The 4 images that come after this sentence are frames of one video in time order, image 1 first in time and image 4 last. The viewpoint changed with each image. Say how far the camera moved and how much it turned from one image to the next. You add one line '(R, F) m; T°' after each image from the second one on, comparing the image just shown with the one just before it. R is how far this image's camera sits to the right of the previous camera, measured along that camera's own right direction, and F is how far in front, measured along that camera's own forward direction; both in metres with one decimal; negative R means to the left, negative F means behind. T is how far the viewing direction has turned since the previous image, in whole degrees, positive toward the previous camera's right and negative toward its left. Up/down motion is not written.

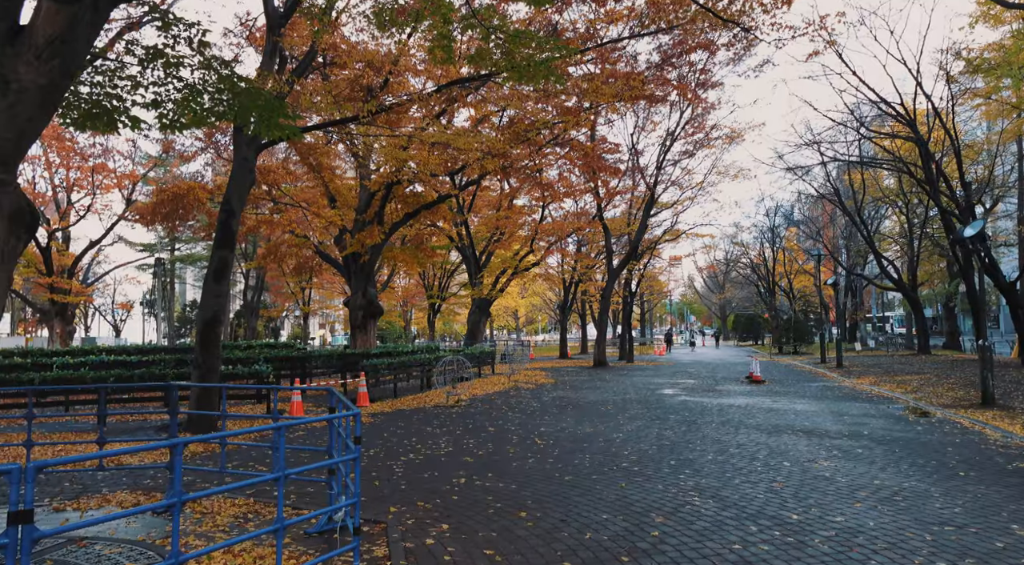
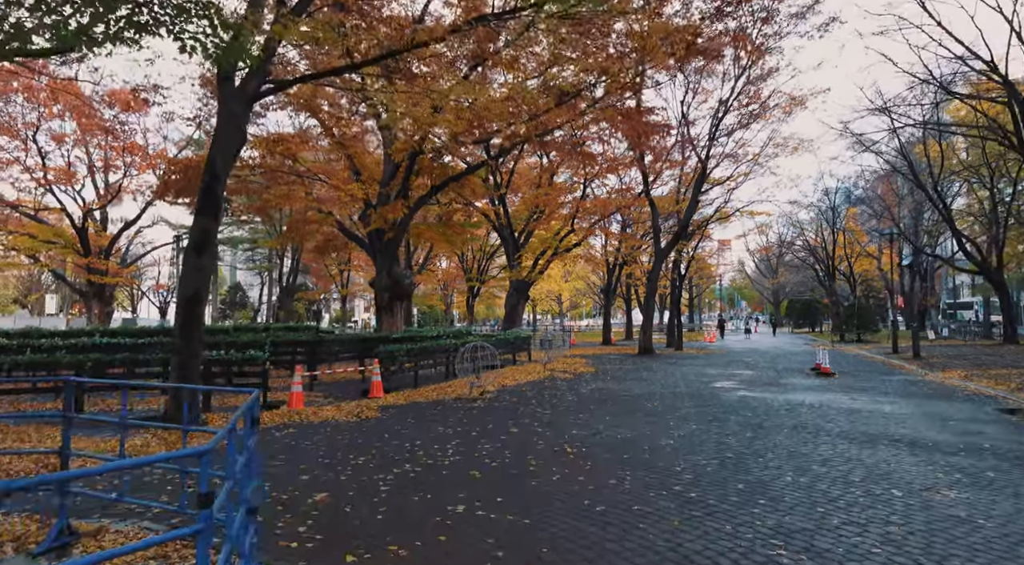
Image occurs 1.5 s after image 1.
(+0.2, +1.6) m; -4°
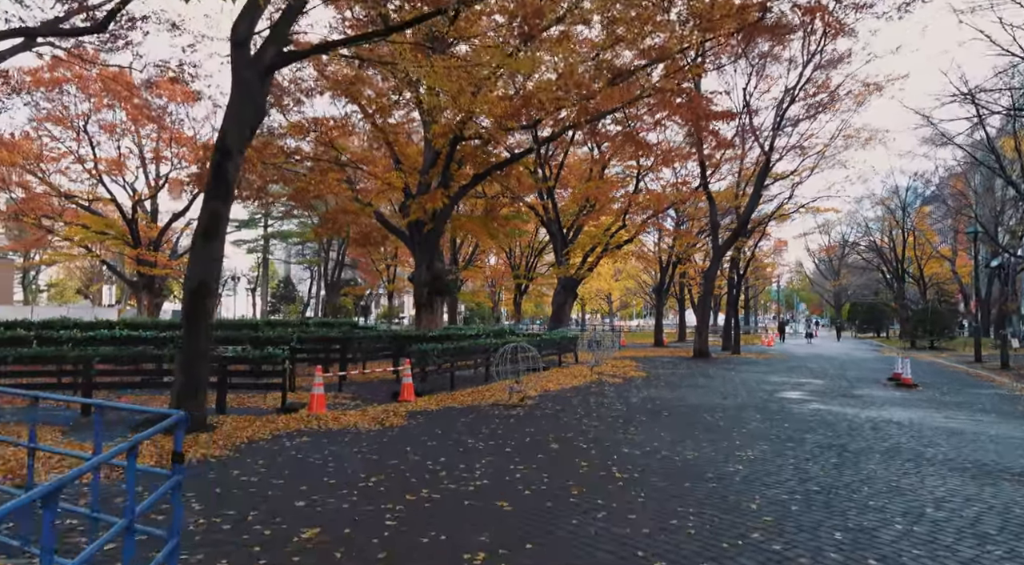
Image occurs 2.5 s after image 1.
(+0.1, +1.1) m; -4°
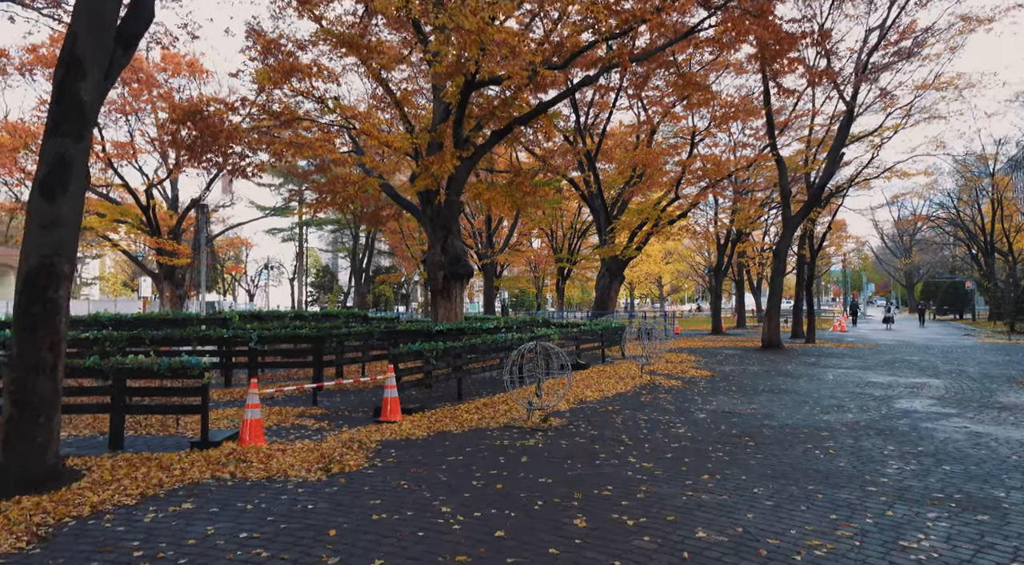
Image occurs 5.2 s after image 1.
(+0.4, +2.8) m; -4°
